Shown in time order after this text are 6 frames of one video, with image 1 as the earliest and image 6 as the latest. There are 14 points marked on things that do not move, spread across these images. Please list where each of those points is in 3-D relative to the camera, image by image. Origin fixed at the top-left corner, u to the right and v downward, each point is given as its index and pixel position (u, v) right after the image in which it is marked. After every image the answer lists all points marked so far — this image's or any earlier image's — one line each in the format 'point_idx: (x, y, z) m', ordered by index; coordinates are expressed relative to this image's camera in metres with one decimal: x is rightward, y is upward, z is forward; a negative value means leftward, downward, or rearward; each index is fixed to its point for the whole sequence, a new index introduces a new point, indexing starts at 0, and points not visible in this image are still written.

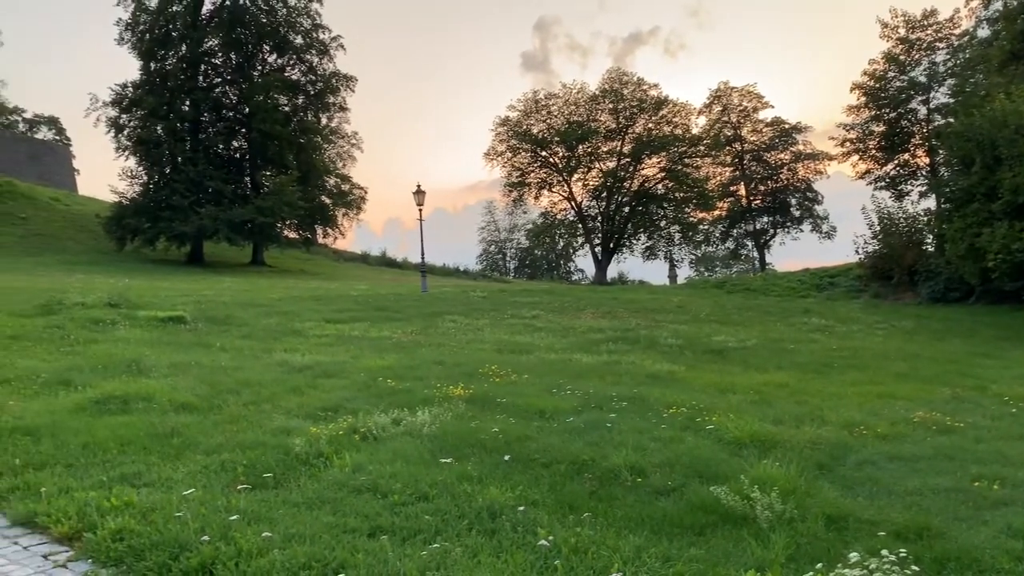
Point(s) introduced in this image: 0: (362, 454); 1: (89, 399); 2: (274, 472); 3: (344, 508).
0: (-1.8, -2.0, +8.8) m
1: (-5.3, -1.4, +9.6) m
2: (-2.7, -2.1, +8.3) m
3: (-1.8, -2.3, +7.6) m
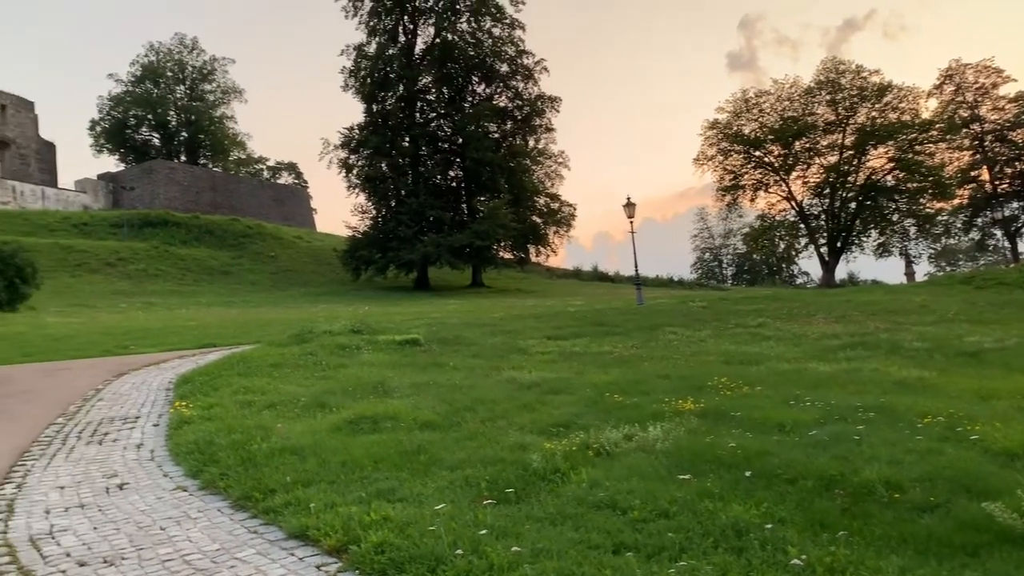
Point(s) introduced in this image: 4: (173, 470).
0: (+1.0, -2.1, +8.8) m
1: (-2.3, -1.8, +10.3) m
2: (0.0, -2.3, +8.4) m
3: (+0.7, -2.4, +7.6) m
4: (-4.2, -2.3, +9.2) m
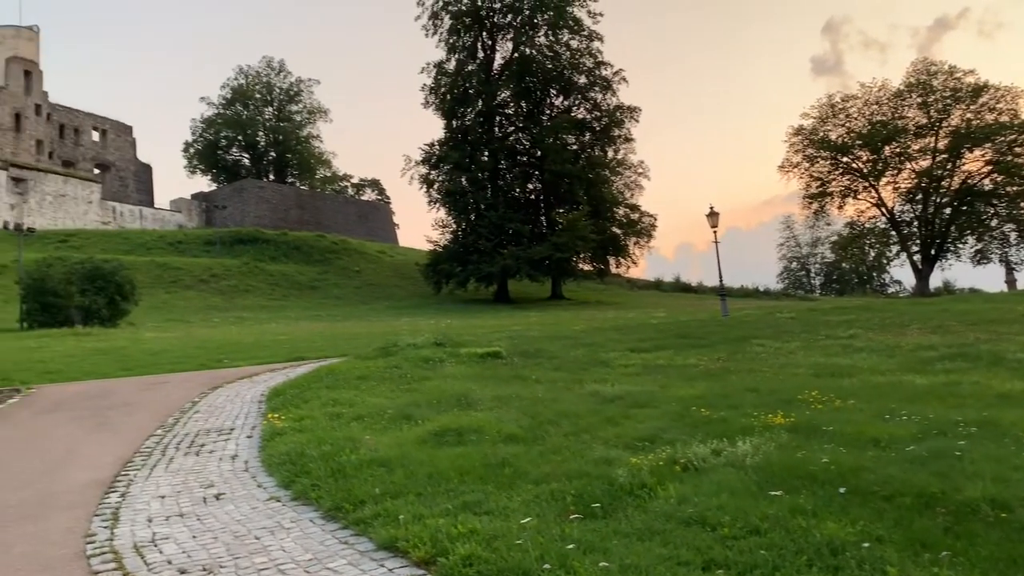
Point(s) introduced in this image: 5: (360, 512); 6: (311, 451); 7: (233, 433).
0: (+2.0, -2.3, +8.6) m
1: (-1.2, -2.0, +10.4) m
2: (+1.0, -2.4, +8.3) m
3: (+1.7, -2.5, +7.4) m
4: (-3.1, -2.5, +9.4) m
5: (-1.7, -2.5, +8.3) m
6: (-2.7, -2.2, +9.9) m
7: (-4.2, -2.2, +11.3) m
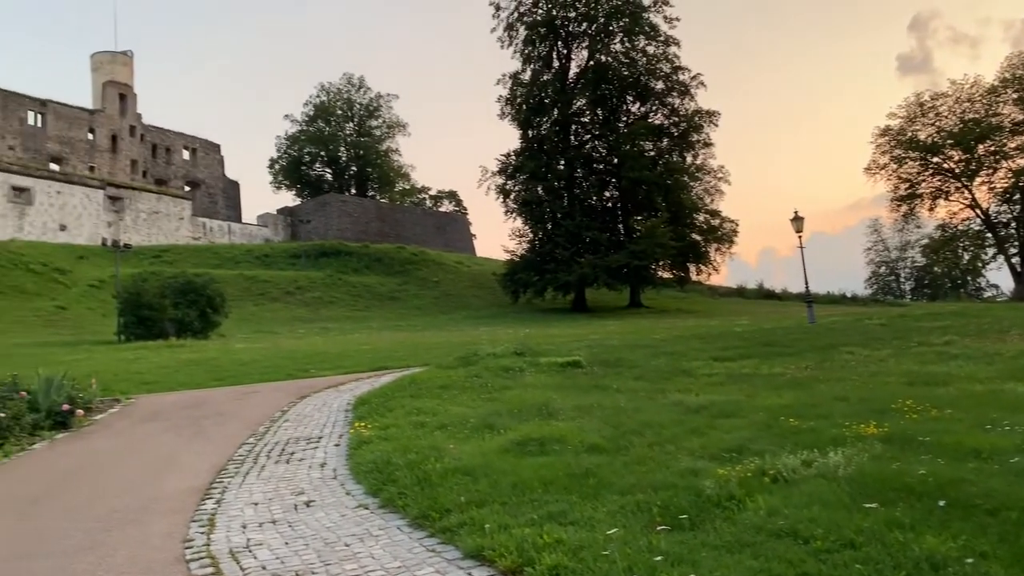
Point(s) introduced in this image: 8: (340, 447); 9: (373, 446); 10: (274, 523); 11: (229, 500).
0: (+3.0, -2.4, +8.4) m
1: (-0.1, -2.2, +10.4) m
2: (+2.0, -2.5, +8.2) m
3: (+2.5, -2.6, +7.3) m
4: (-2.1, -2.6, +9.6) m
5: (-0.7, -2.6, +8.4) m
6: (-1.6, -2.3, +10.1) m
7: (-3.0, -2.4, +11.6) m
8: (-2.6, -2.4, +11.2) m
9: (-2.2, -2.4, +11.2) m
10: (-2.8, -2.8, +8.7) m
11: (-3.6, -2.7, +9.4) m
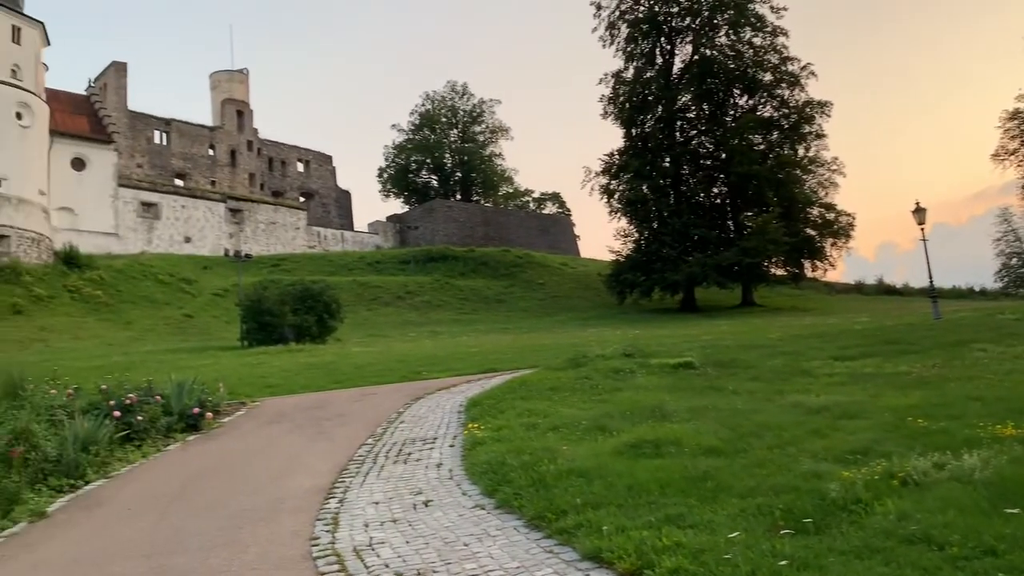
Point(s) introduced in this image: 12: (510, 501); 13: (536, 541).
0: (+4.3, -2.3, +8.1) m
1: (+1.4, -2.2, +10.4) m
2: (+3.3, -2.5, +8.0) m
3: (+3.8, -2.6, +7.0) m
4: (-0.6, -2.7, +9.8) m
5: (+0.6, -2.7, +8.4) m
6: (-0.1, -2.4, +10.2) m
7: (-1.4, -2.4, +11.8) m
8: (-1.0, -2.5, +11.4) m
9: (-0.6, -2.4, +11.3) m
10: (-1.4, -2.8, +9.0) m
11: (-2.2, -2.8, +9.8) m
12: (-0.1, -2.6, +9.1) m
13: (+0.3, -2.8, +8.2) m
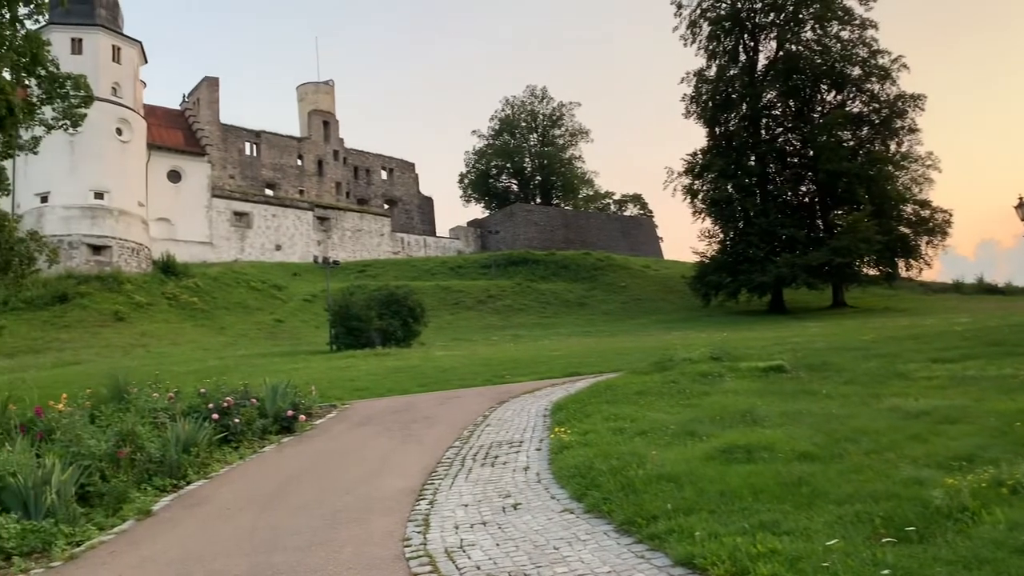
0: (+5.3, -2.3, +7.8) m
1: (+2.6, -2.2, +10.3) m
2: (+4.3, -2.5, +7.7) m
3: (+4.7, -2.6, +6.7) m
4: (+0.5, -2.7, +9.8) m
5: (+1.6, -2.7, +8.4) m
6: (+1.0, -2.4, +10.2) m
7: (-0.1, -2.5, +11.9) m
8: (+0.2, -2.5, +11.5) m
9: (+0.7, -2.5, +11.4) m
10: (-0.3, -2.9, +9.1) m
11: (-1.0, -2.9, +9.9) m
12: (+1.0, -2.7, +9.1) m
13: (+1.3, -2.9, +8.2) m
